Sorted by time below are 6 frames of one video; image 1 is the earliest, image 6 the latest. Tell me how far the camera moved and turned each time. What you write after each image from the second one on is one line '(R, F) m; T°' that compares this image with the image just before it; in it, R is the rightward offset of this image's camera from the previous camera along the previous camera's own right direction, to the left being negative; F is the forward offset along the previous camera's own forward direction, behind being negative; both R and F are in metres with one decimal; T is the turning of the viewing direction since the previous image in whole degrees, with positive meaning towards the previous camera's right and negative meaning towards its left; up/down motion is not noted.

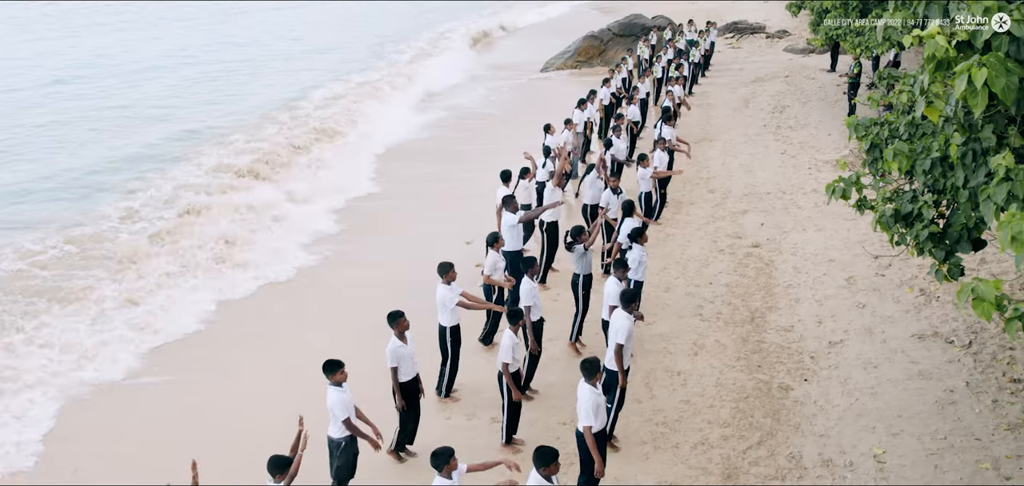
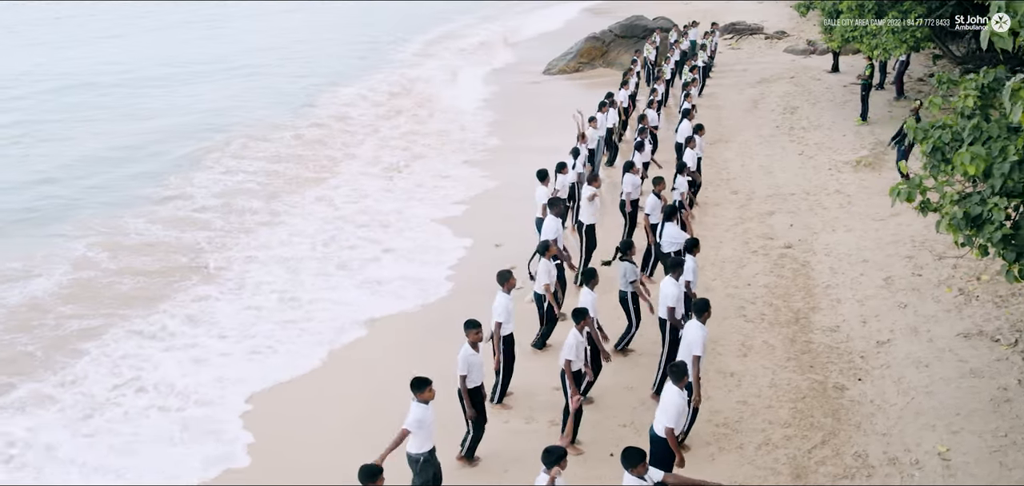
(-0.7, -0.1) m; +1°
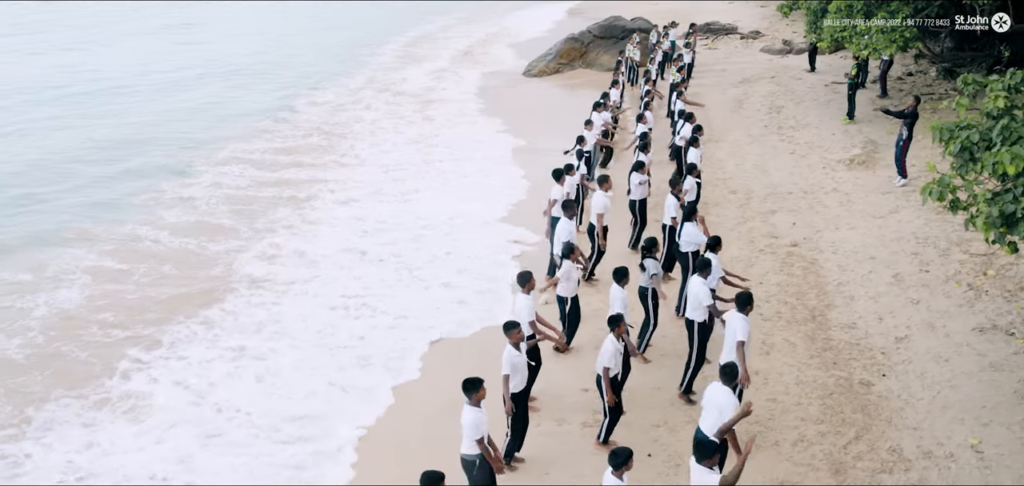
(-0.7, 0.0) m; +2°
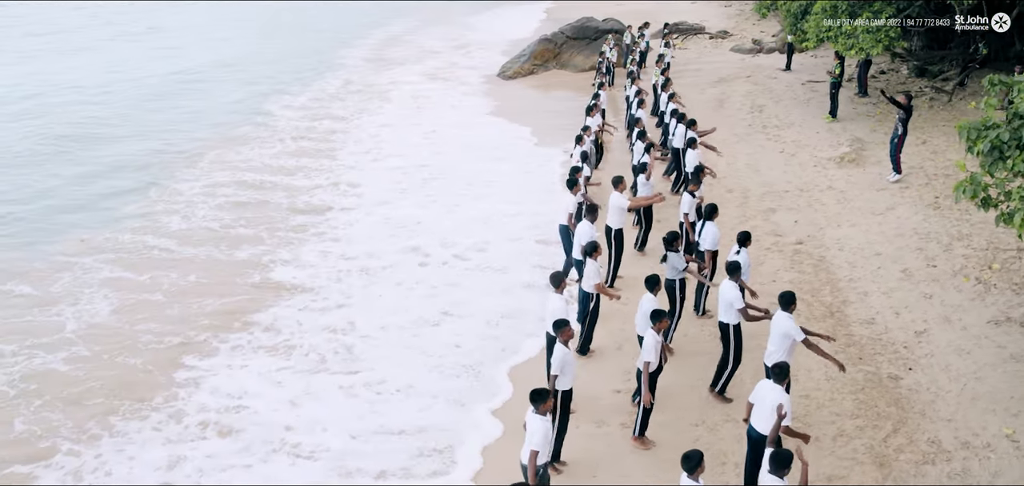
(-0.8, 0.0) m; +3°
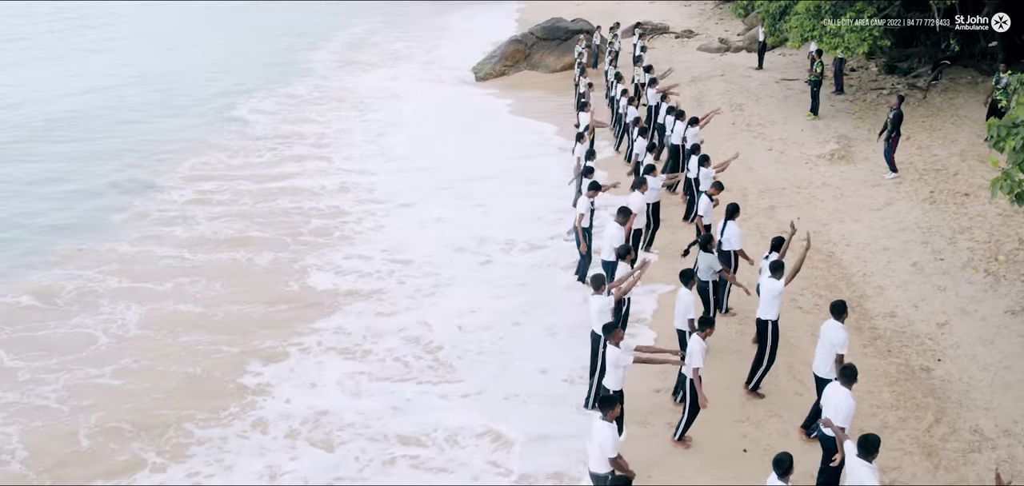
(-1.0, 0.0) m; +3°
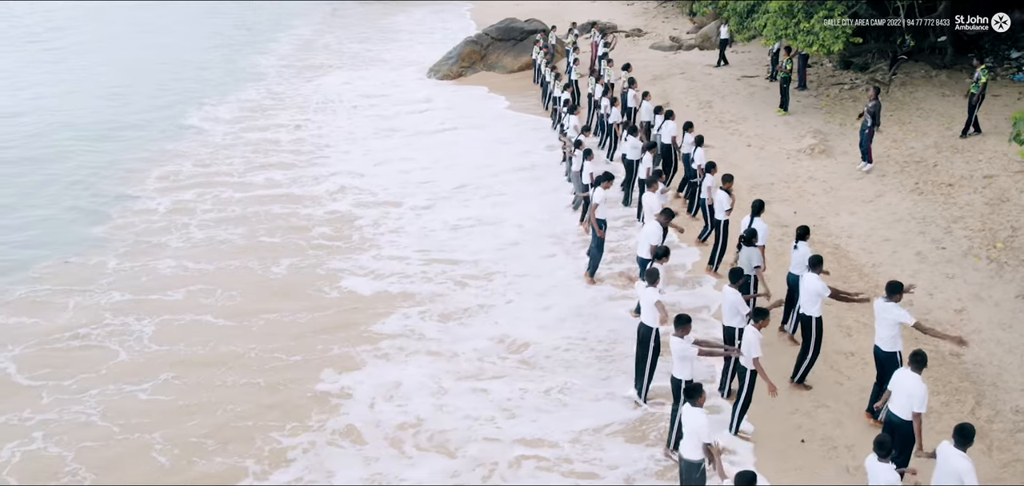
(-1.2, 0.0) m; +4°
